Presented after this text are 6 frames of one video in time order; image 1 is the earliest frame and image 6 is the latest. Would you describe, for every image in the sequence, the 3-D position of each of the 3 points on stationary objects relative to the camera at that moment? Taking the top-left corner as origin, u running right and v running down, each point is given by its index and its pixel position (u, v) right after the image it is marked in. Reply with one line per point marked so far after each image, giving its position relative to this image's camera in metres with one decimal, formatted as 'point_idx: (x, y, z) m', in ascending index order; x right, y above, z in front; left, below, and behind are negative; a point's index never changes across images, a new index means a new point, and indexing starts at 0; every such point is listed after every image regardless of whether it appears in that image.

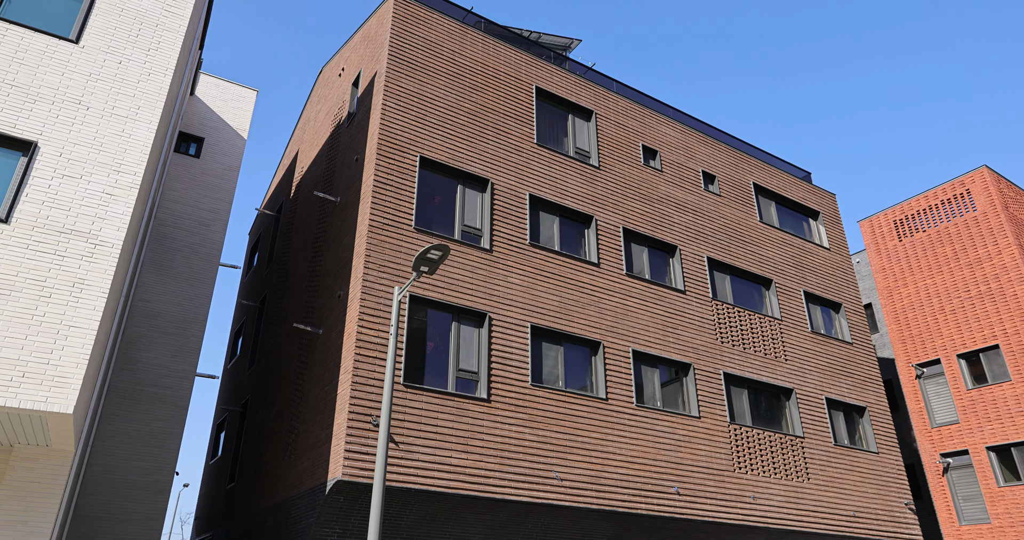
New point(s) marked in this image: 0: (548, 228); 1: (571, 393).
0: (+0.8, +1.0, +15.7) m
1: (+1.2, -2.5, +14.0) m
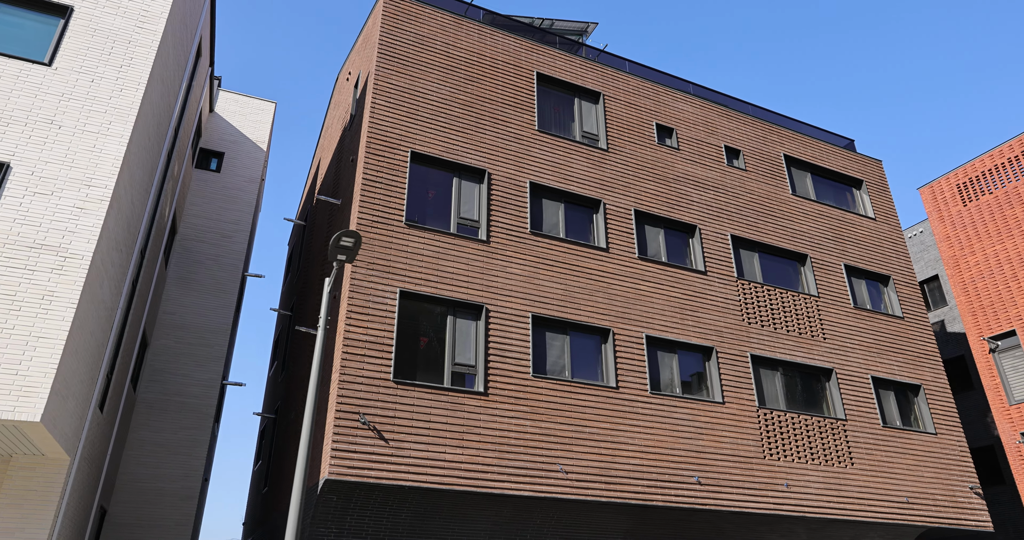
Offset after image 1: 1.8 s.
0: (+0.9, +1.2, +15.3) m
1: (+1.3, -2.2, +13.5) m
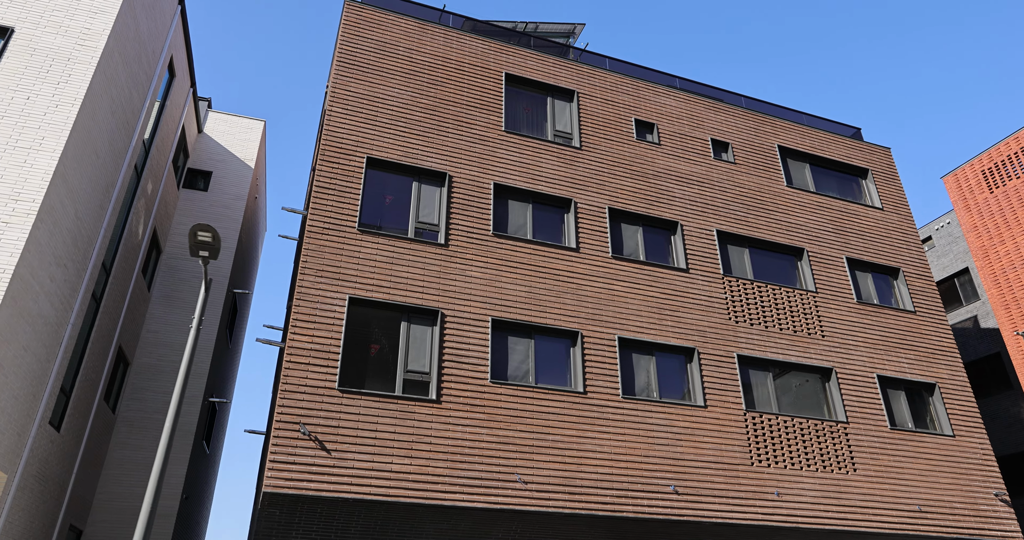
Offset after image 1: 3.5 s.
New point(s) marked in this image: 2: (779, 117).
0: (+0.1, +1.1, +14.8) m
1: (+0.5, -2.2, +12.9) m
2: (+7.6, +4.3, +19.7) m
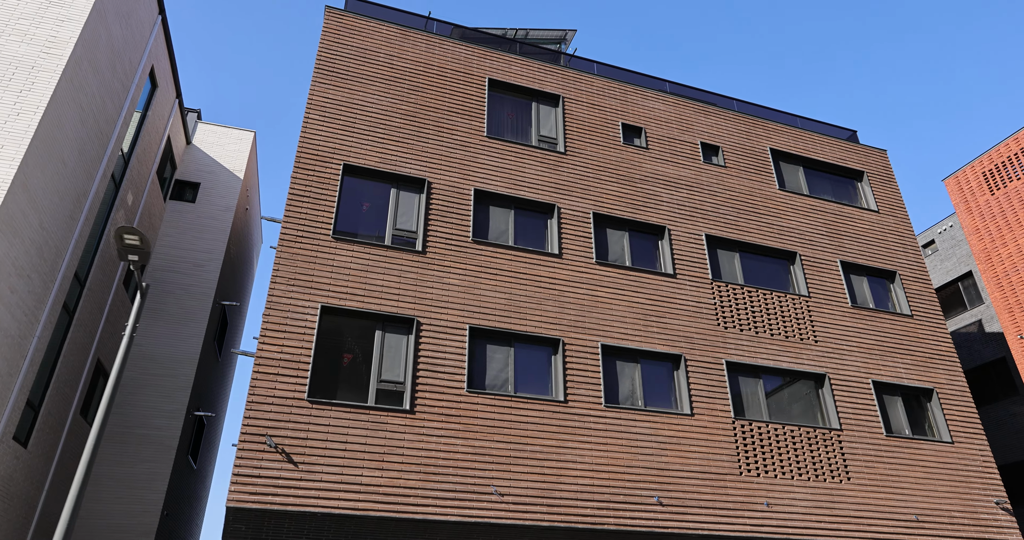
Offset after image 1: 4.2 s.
0: (-0.3, +1.0, +14.6) m
1: (+0.2, -2.3, +12.6) m
2: (+7.2, +4.2, +19.4) m
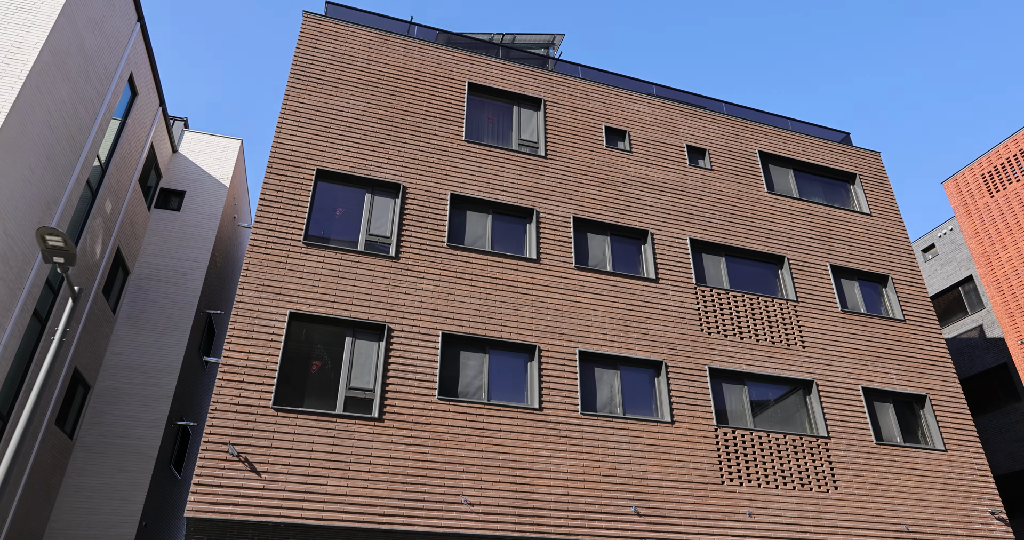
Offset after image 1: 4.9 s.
0: (-0.7, +0.9, +14.3) m
1: (-0.3, -2.4, +12.3) m
2: (+6.8, +4.1, +19.1) m
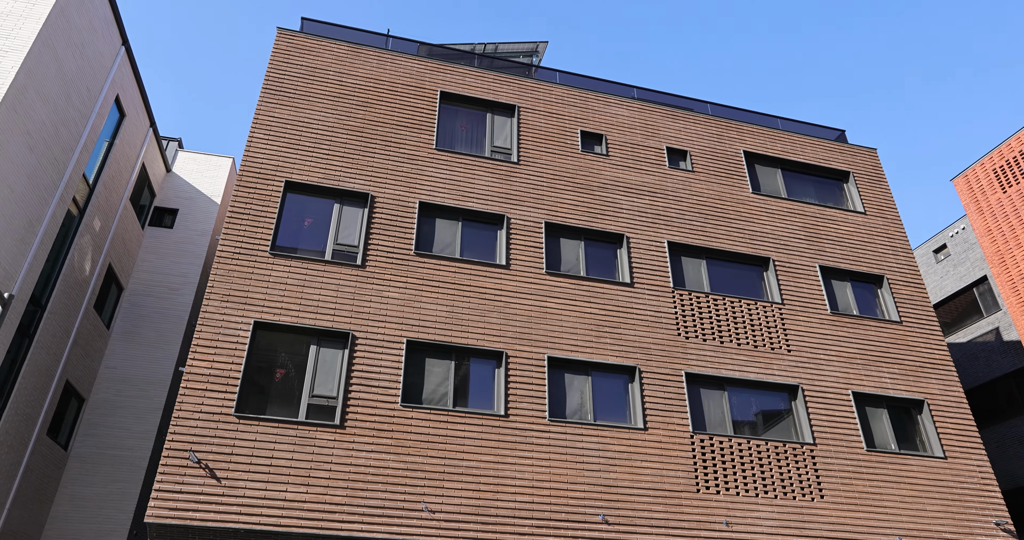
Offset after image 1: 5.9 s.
0: (-1.3, +0.7, +14.3) m
1: (-1.0, -2.5, +12.2) m
2: (+6.4, +4.0, +18.8) m
